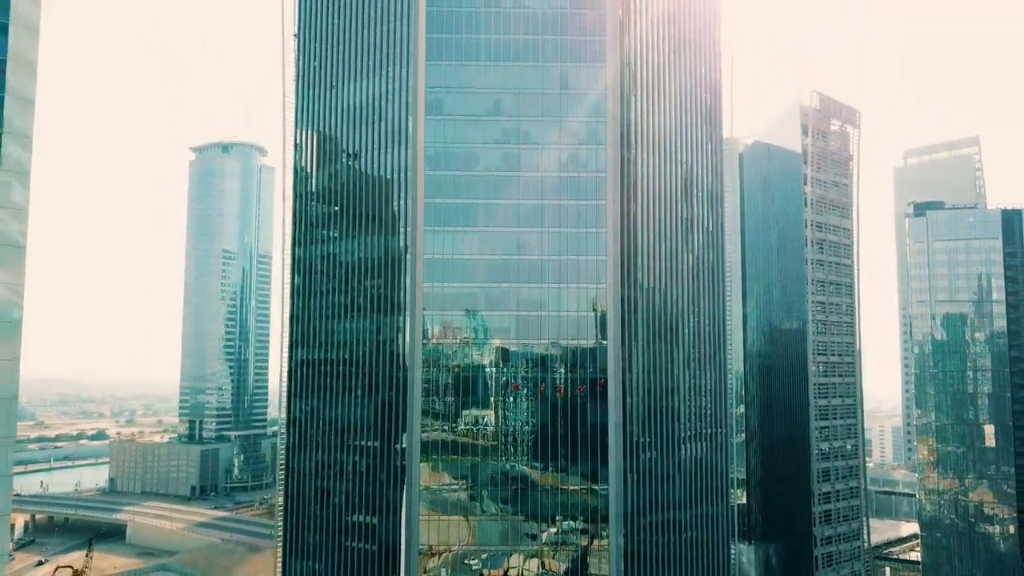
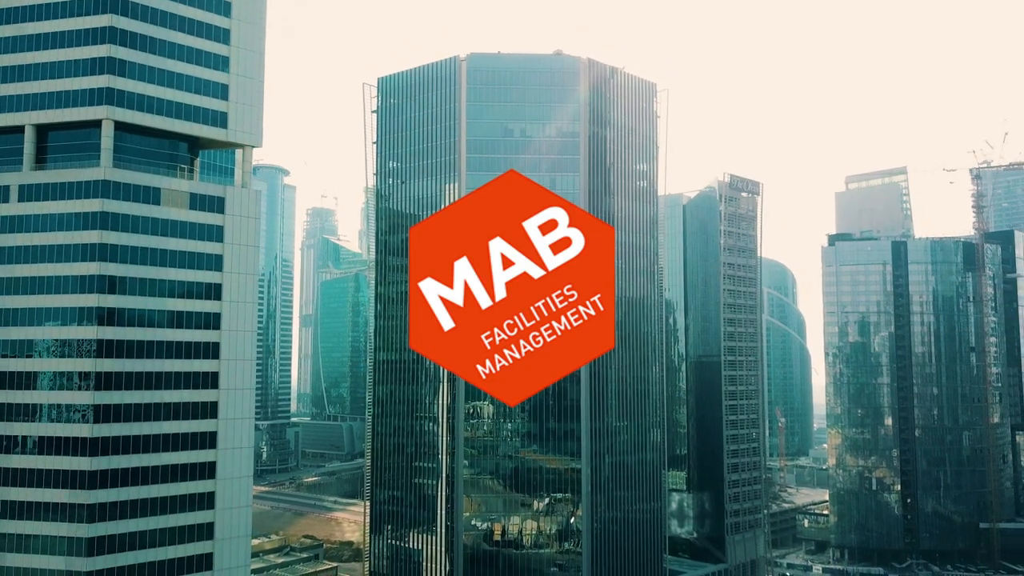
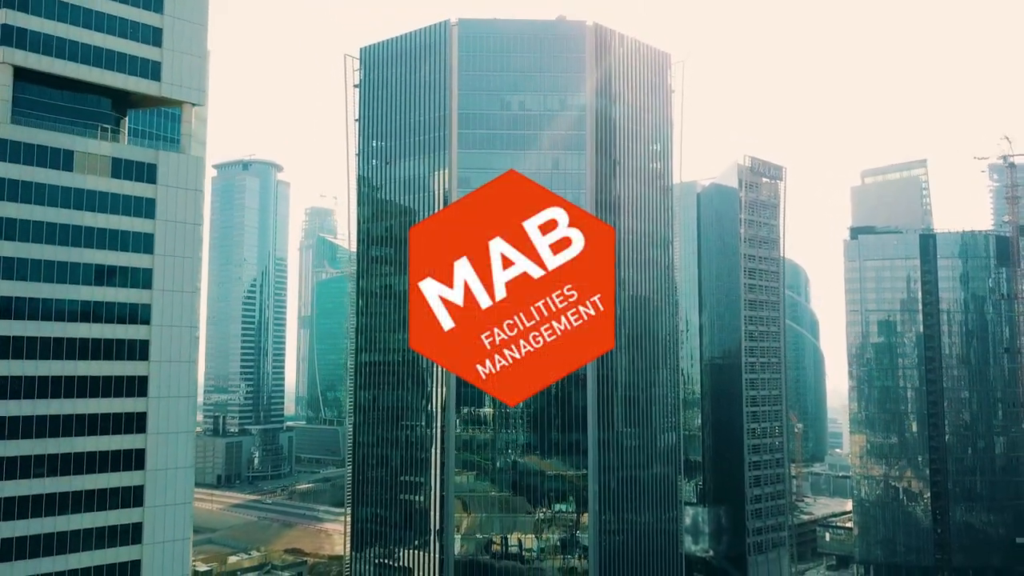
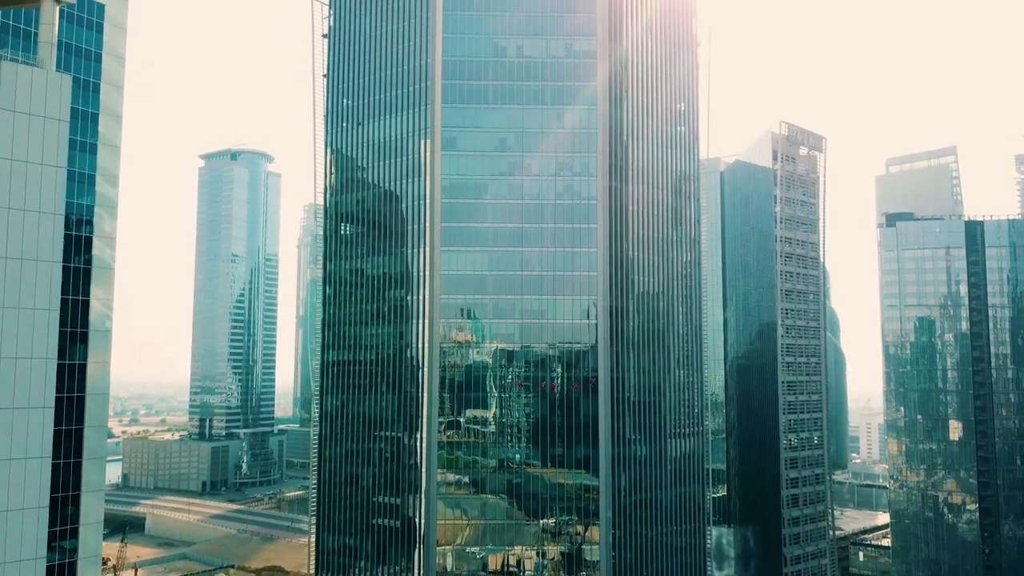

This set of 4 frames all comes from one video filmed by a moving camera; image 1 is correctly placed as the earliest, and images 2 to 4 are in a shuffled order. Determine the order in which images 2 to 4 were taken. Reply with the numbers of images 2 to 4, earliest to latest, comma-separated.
4, 3, 2
